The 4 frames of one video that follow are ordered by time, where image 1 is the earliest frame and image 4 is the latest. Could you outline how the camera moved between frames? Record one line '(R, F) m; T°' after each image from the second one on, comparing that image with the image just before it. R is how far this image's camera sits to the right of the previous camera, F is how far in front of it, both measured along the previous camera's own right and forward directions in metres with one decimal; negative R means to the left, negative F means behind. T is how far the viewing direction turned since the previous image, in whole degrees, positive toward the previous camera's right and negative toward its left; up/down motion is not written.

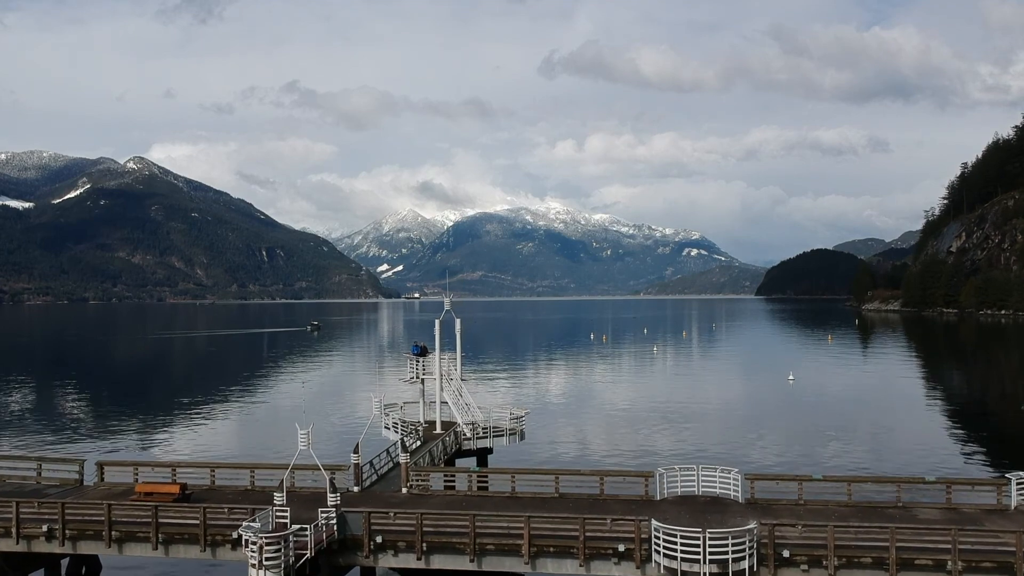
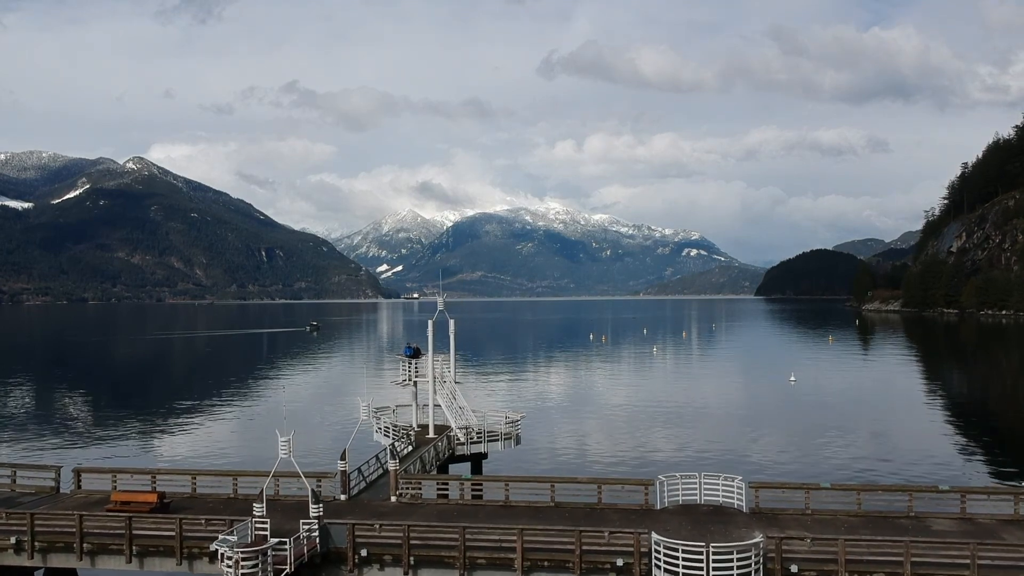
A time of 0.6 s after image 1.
(+0.2, +1.3) m; 0°
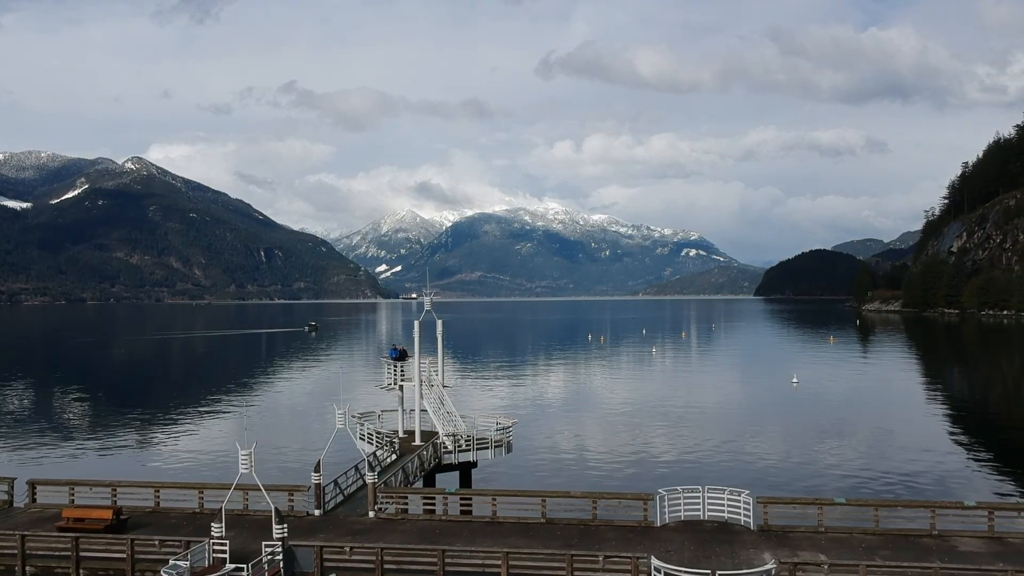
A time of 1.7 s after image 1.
(+0.4, +2.2) m; 0°
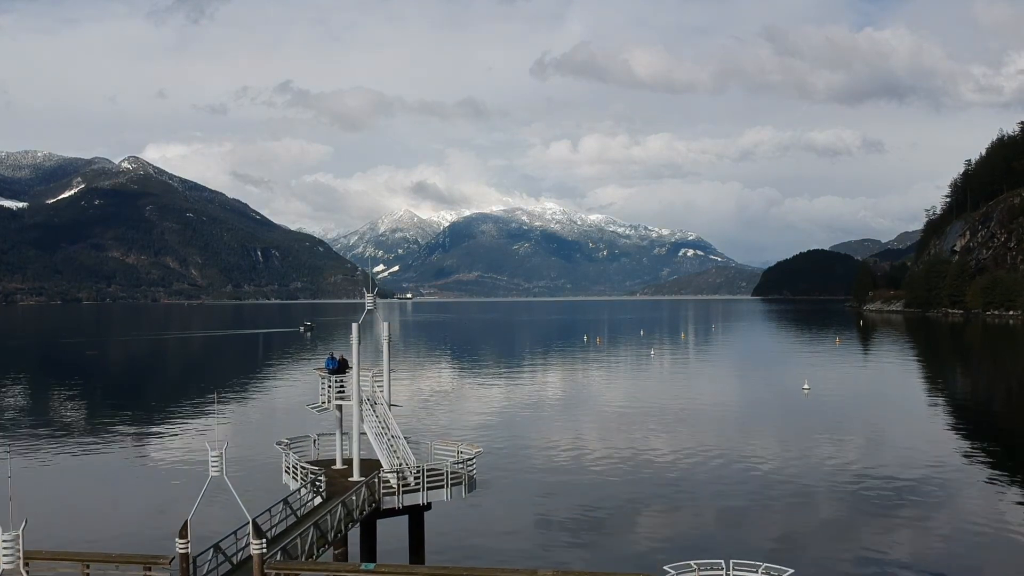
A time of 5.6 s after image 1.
(+1.2, +7.8) m; 0°
